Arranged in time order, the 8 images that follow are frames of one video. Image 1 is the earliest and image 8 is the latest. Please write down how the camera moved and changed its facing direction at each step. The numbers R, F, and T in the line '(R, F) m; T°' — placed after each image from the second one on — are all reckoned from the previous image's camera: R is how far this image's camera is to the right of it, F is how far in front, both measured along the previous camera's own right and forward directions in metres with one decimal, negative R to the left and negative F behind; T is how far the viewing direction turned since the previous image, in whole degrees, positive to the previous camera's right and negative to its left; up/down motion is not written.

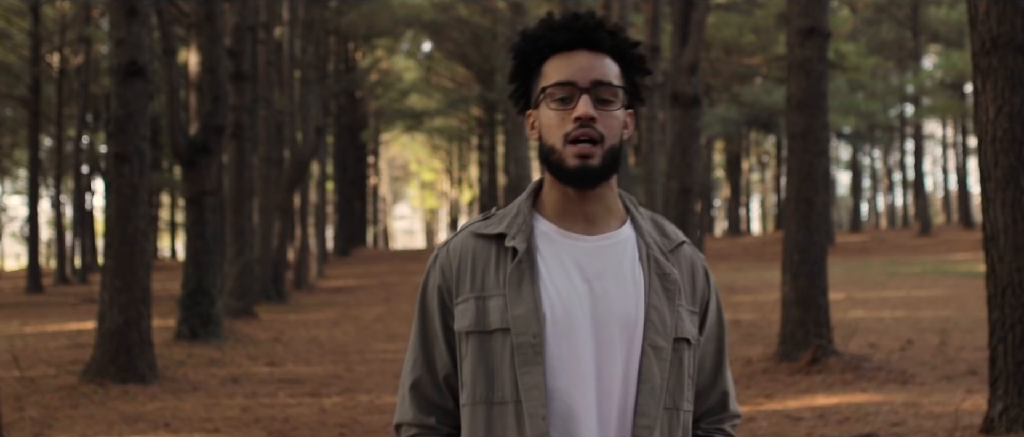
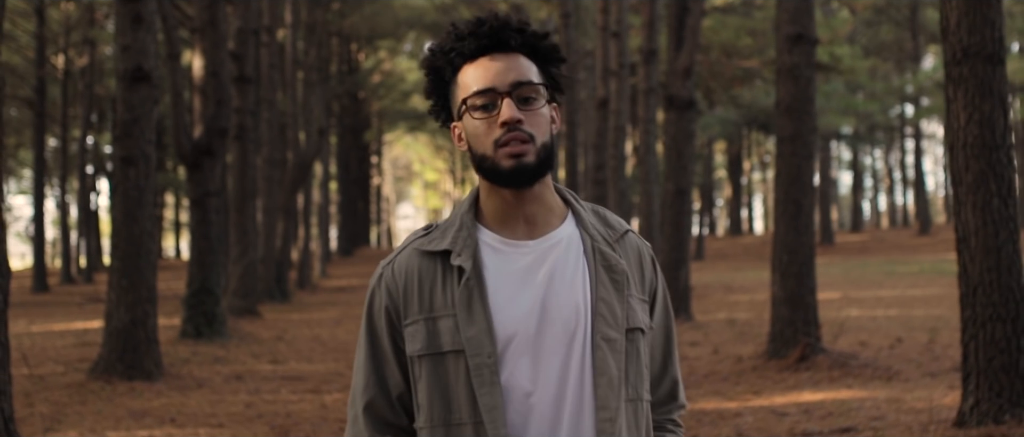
(+0.1, -0.3) m; 0°
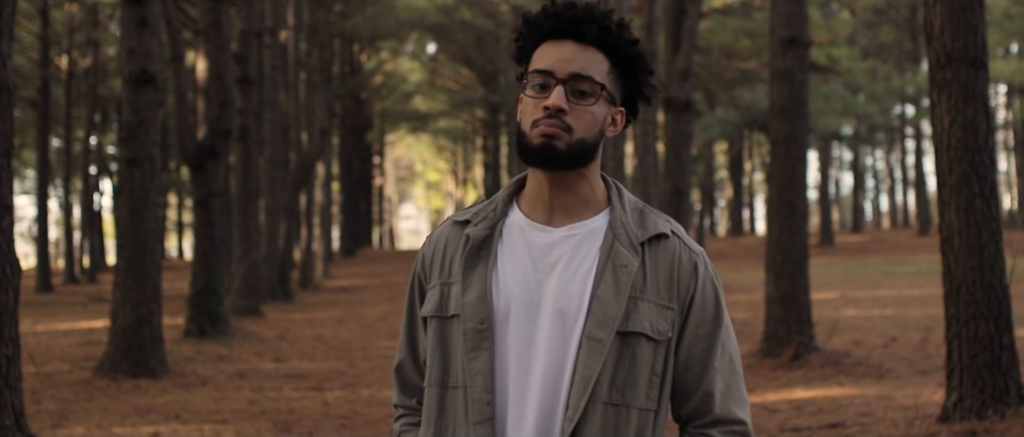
(0.0, -0.2) m; 0°
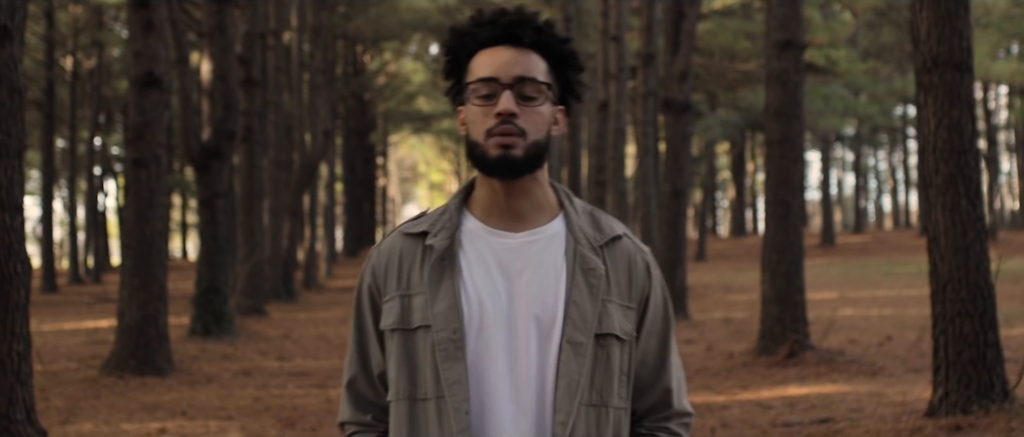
(0.0, -0.2) m; 0°
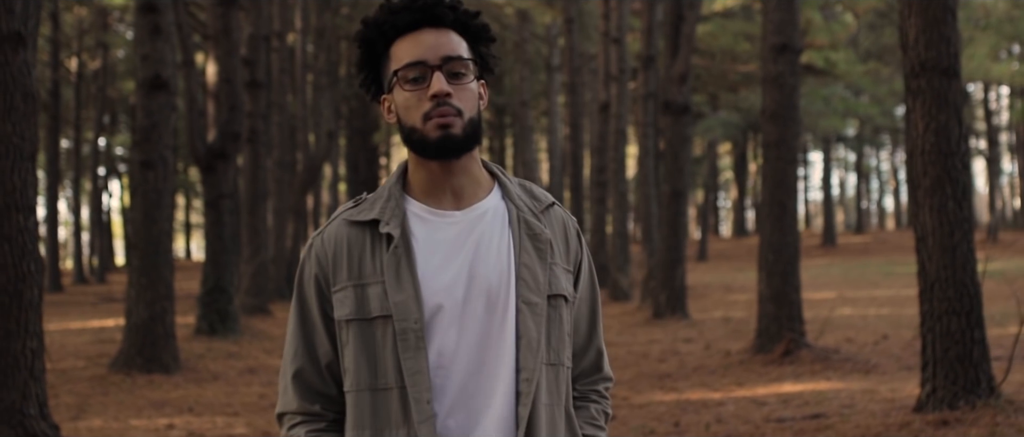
(0.0, -0.2) m; 0°
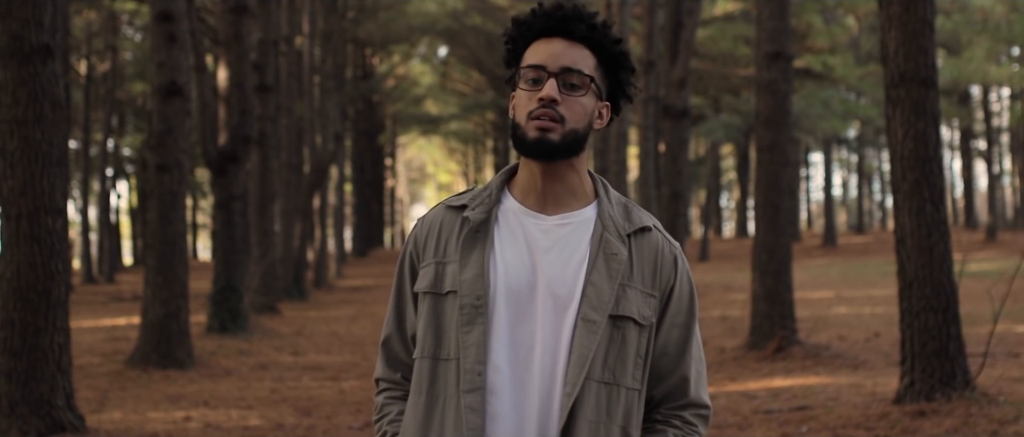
(0.0, -0.4) m; 0°
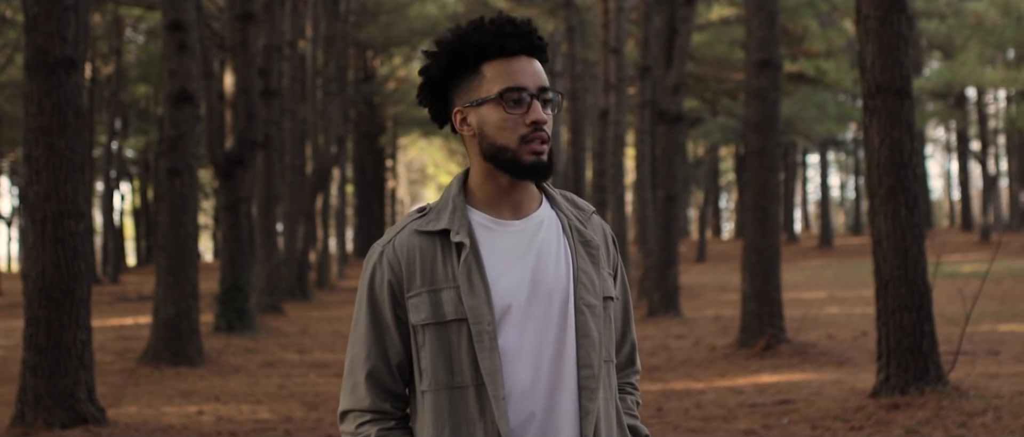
(0.0, -0.5) m; 0°
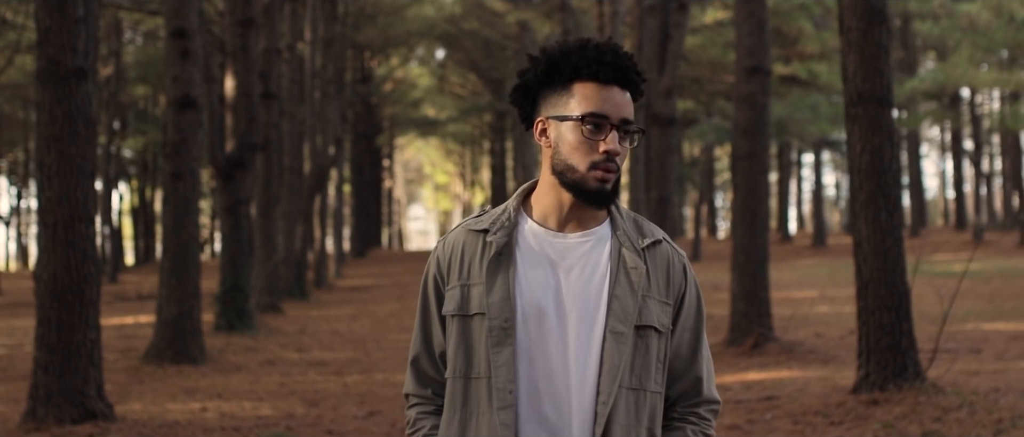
(0.0, -0.3) m; 0°
